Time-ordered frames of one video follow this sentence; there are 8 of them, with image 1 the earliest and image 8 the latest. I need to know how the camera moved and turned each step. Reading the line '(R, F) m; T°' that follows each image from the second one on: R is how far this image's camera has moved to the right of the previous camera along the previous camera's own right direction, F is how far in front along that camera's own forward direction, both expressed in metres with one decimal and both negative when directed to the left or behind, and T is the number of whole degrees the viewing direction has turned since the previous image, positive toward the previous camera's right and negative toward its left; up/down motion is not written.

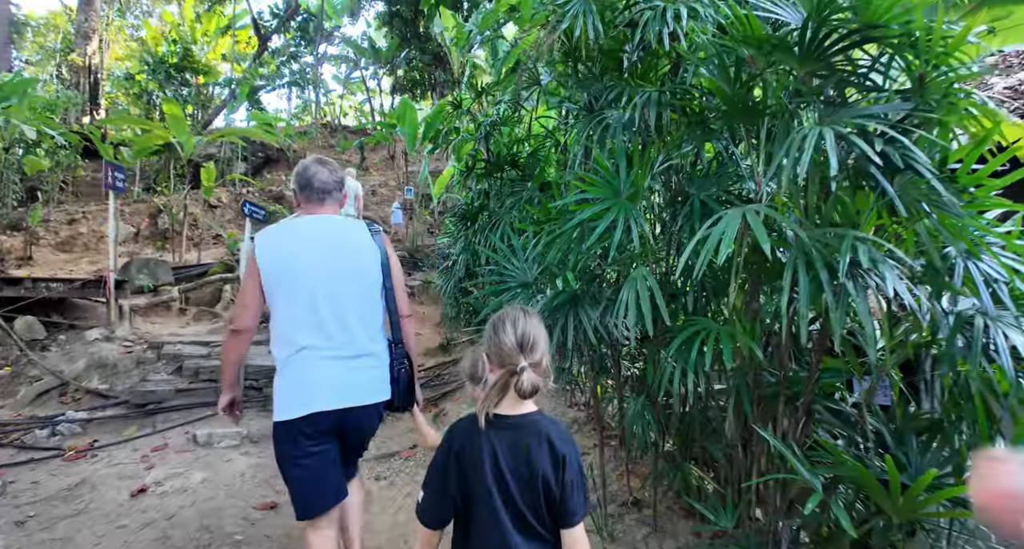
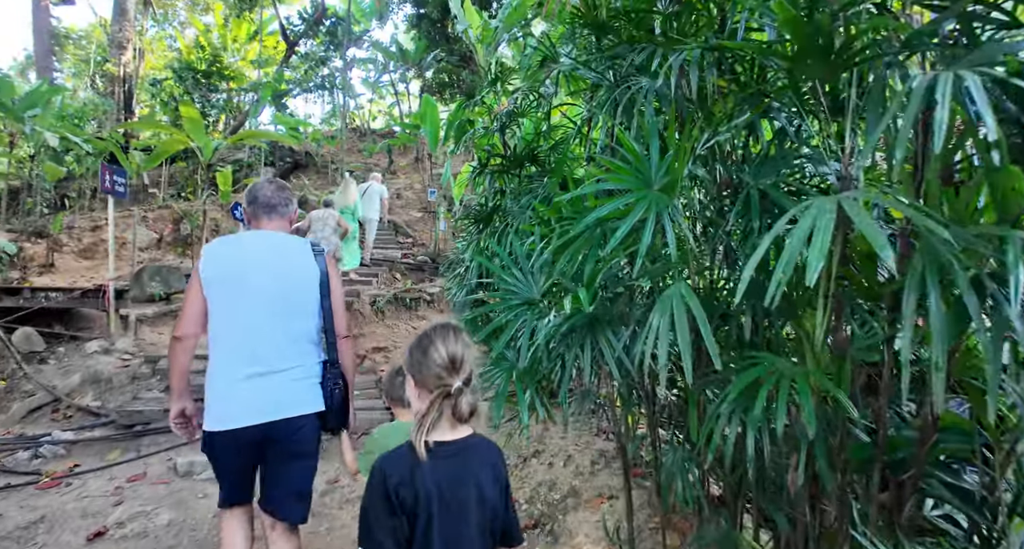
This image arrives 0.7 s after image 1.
(+0.1, +0.5) m; -3°
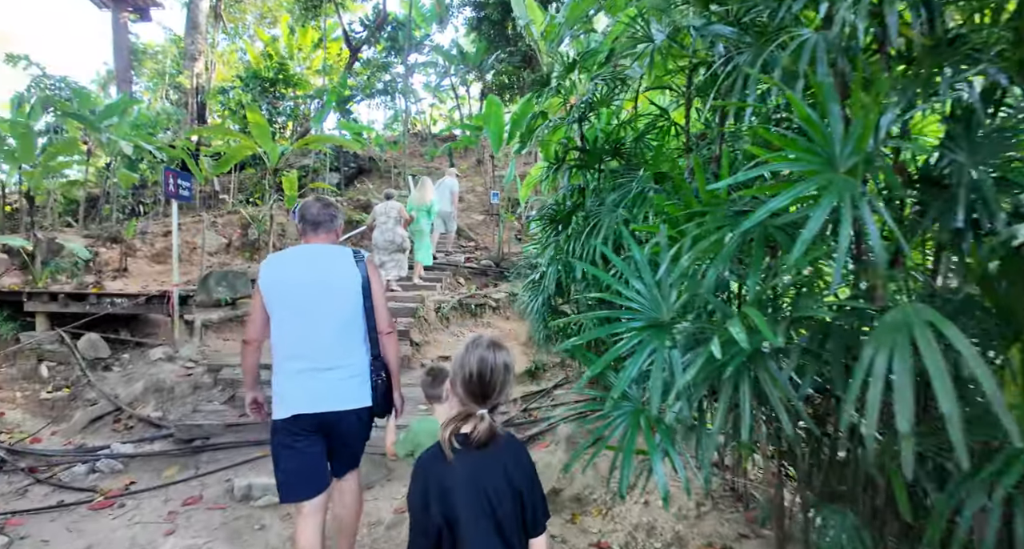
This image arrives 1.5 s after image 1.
(-0.2, +0.5) m; -6°
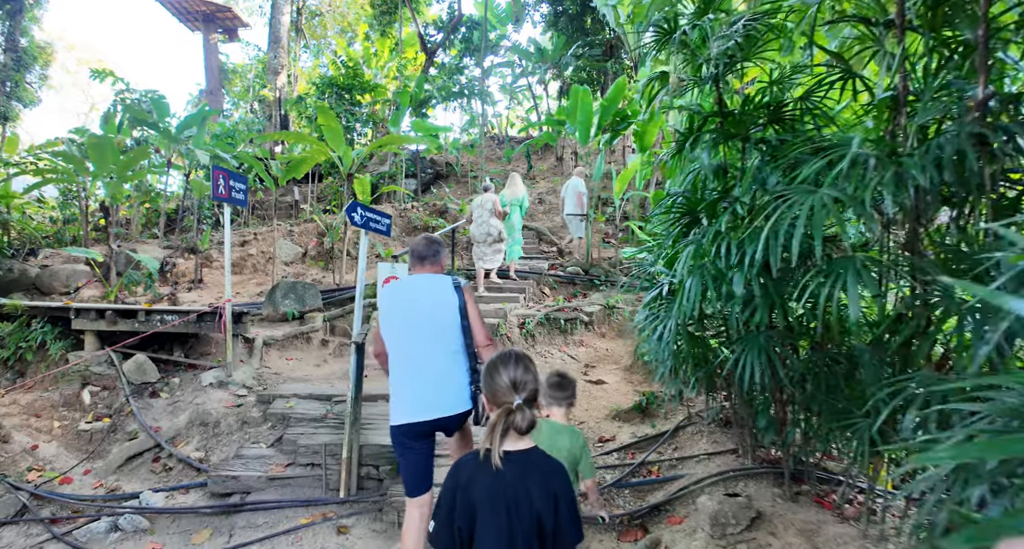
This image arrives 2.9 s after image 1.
(-0.2, +1.0) m; -8°
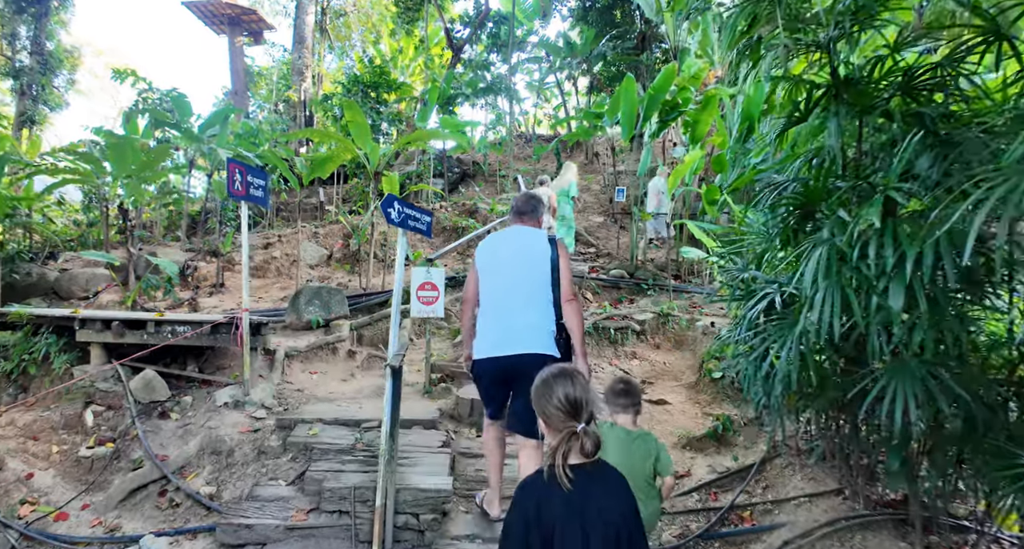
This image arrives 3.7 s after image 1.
(-0.2, +0.6) m; -2°
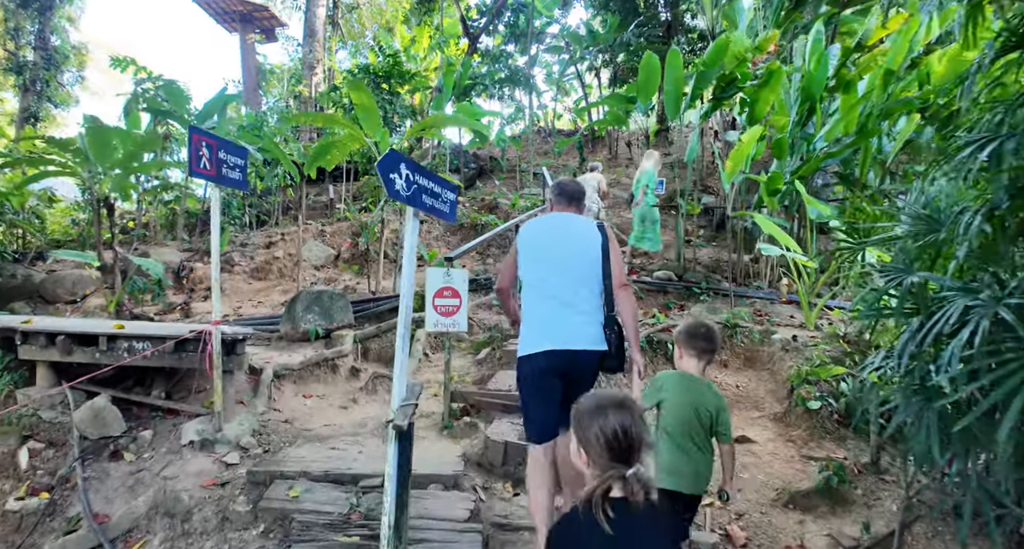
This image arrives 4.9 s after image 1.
(-0.2, +0.9) m; -1°
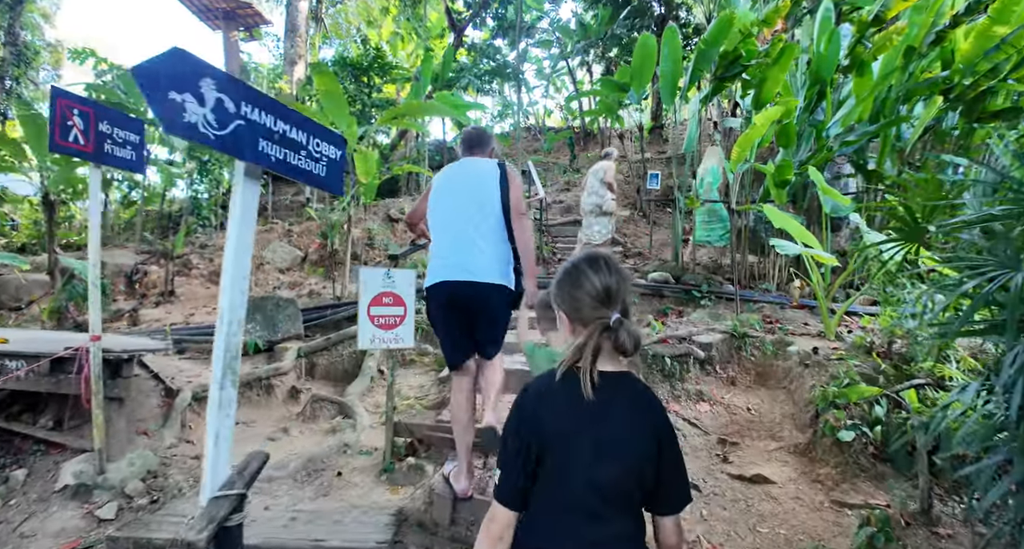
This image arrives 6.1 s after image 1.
(+0.2, +0.7) m; +1°
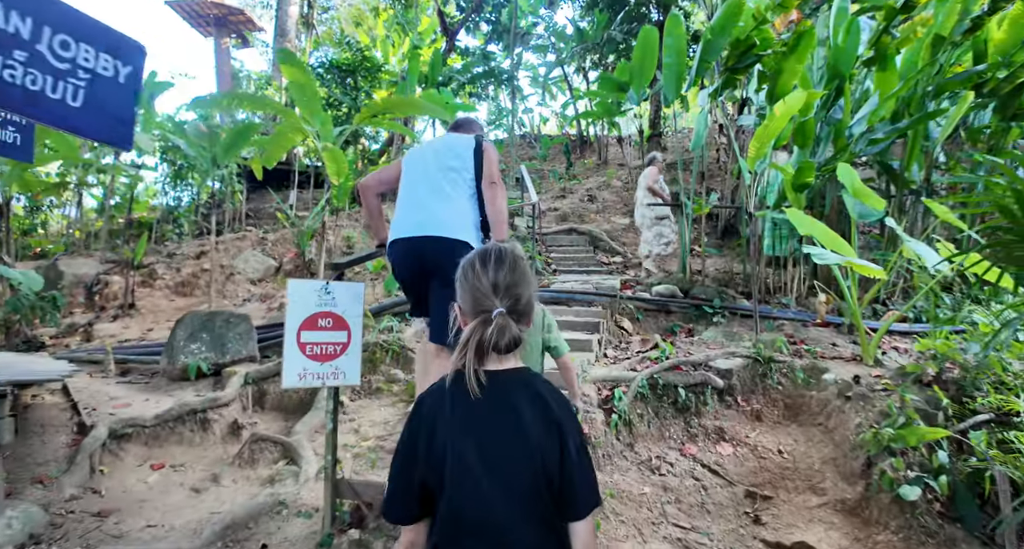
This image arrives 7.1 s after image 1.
(+0.1, +0.6) m; 0°
